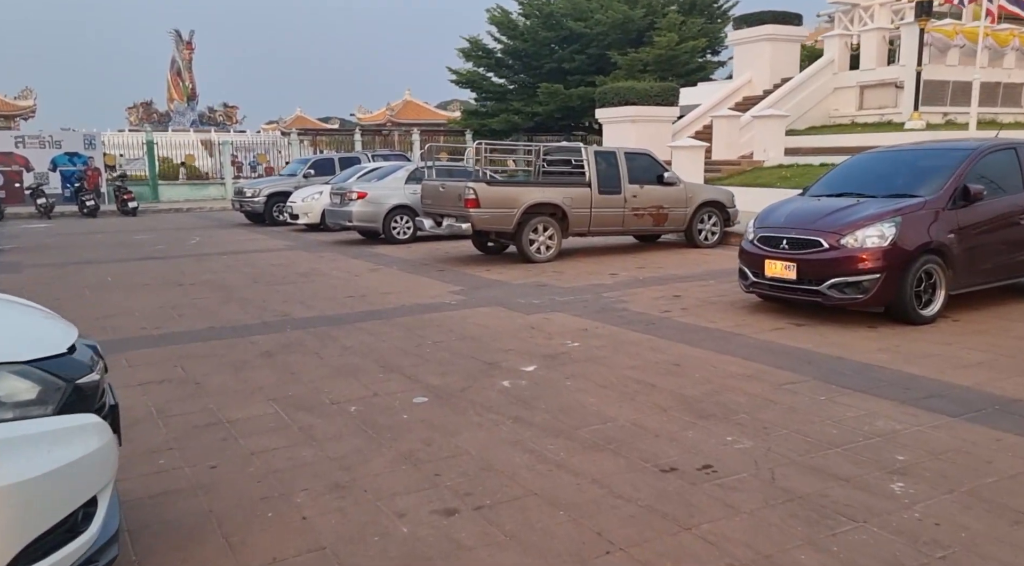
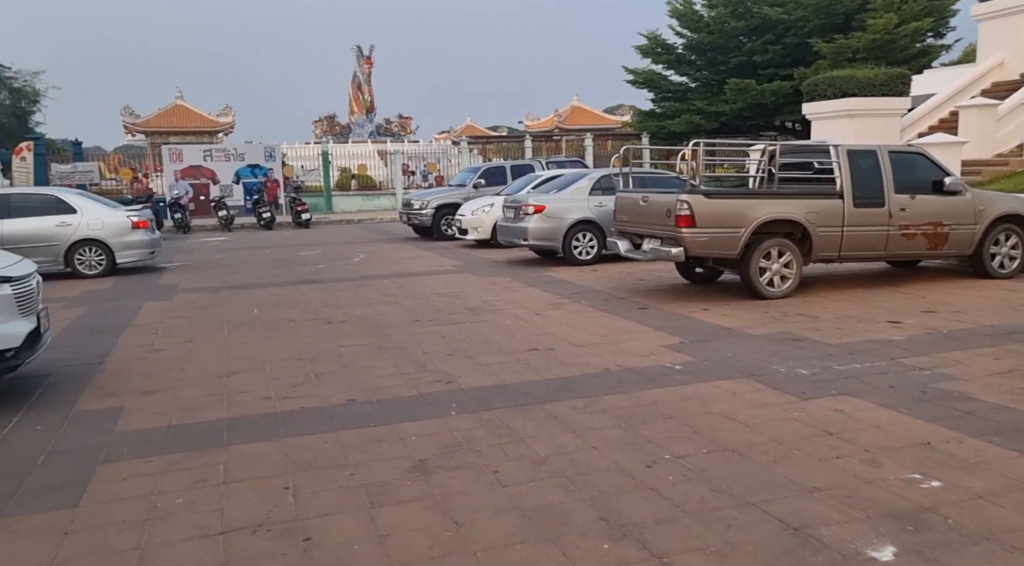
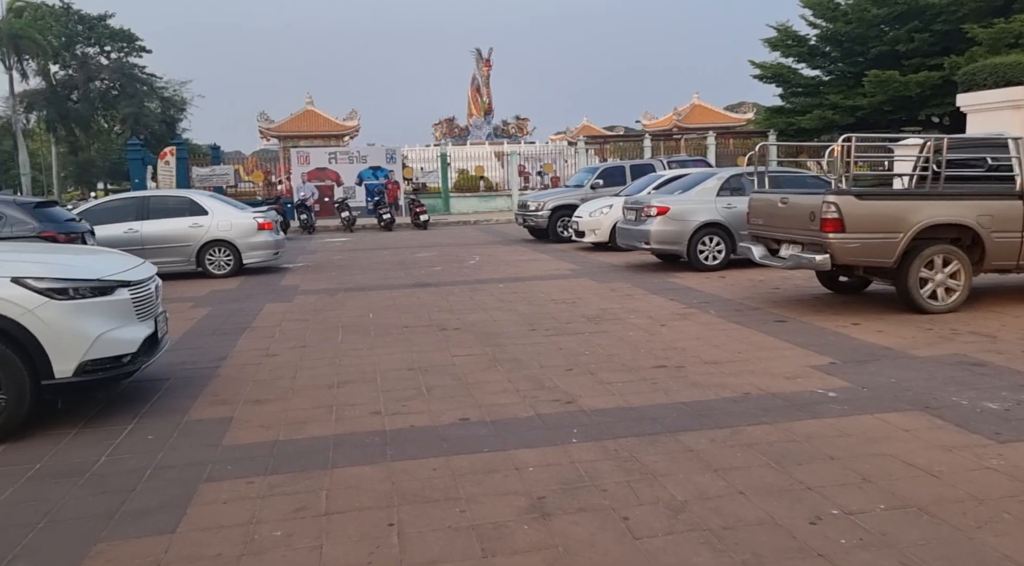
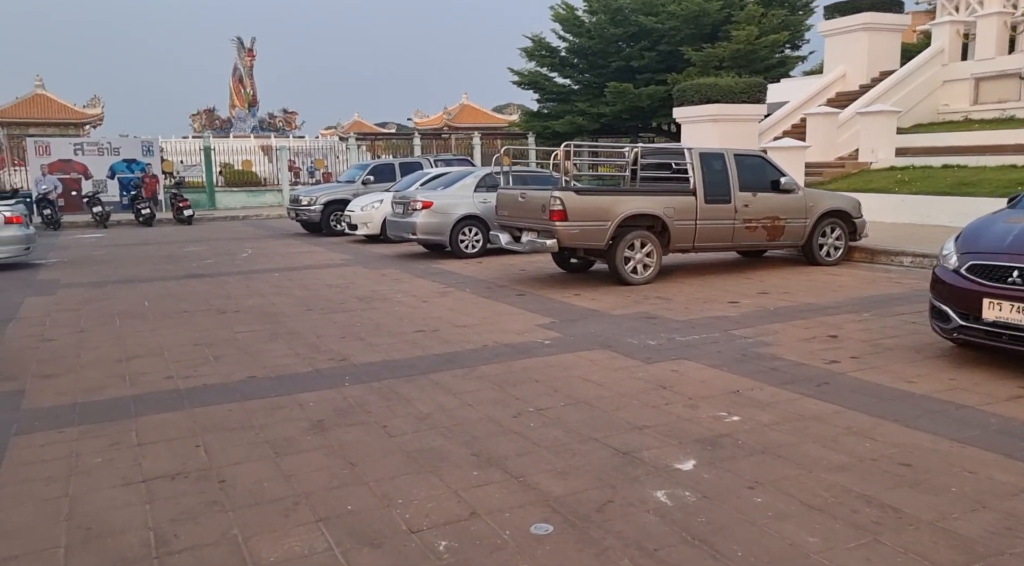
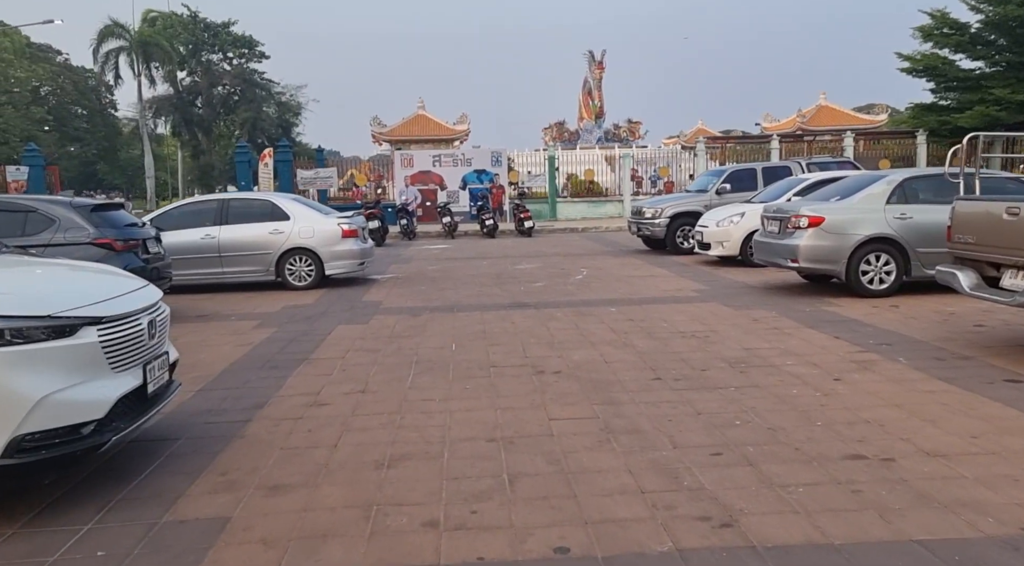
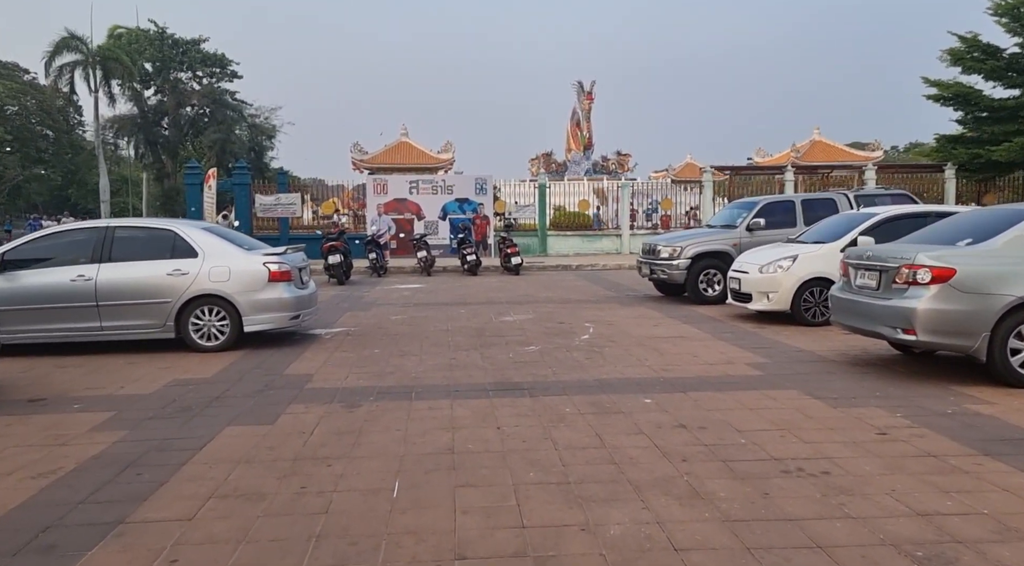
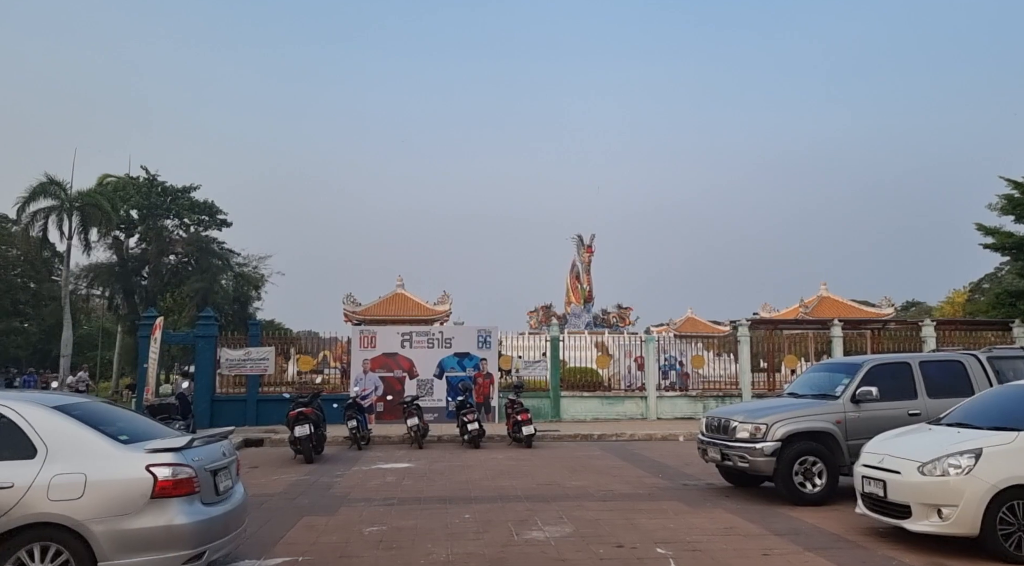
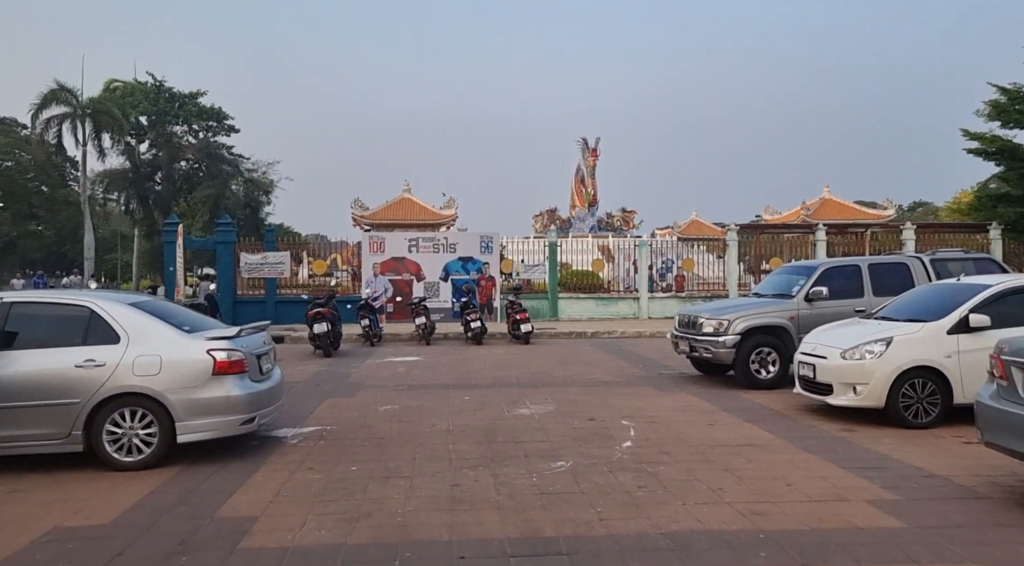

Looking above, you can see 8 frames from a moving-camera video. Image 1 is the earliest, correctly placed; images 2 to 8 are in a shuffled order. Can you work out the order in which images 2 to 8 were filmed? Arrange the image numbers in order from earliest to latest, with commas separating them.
4, 2, 3, 5, 6, 8, 7
